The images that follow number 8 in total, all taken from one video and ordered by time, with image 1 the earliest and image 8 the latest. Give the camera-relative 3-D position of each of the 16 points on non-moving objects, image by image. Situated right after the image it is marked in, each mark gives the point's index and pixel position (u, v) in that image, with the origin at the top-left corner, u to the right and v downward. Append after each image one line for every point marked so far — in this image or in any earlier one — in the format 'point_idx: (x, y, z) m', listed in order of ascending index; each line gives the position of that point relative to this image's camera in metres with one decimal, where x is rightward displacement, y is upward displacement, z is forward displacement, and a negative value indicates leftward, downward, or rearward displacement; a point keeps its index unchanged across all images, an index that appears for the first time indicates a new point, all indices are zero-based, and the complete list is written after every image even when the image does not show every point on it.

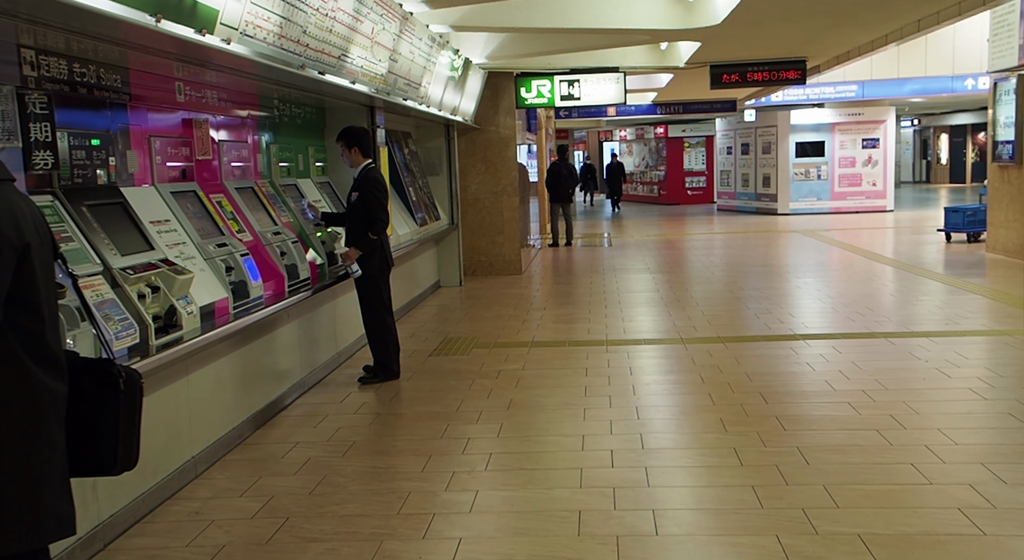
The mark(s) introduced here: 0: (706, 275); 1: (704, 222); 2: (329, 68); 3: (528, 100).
0: (+2.4, +0.1, +10.6) m
1: (+4.3, +1.3, +18.7) m
2: (-1.0, +1.2, +4.5) m
3: (+0.2, +2.3, +10.4) m
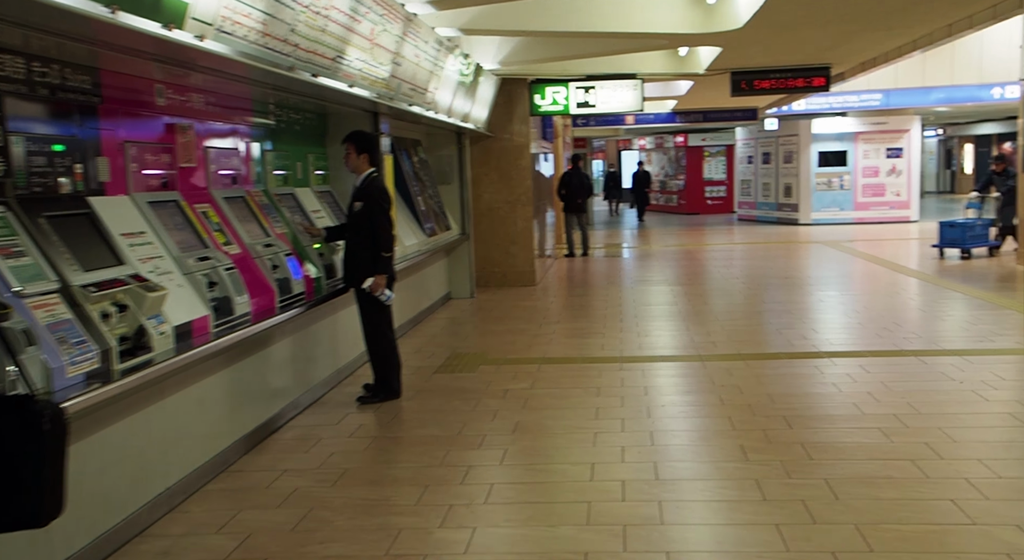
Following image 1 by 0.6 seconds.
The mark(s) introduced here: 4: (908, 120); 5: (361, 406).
0: (+2.6, -0.1, +10.2) m
1: (+4.7, +1.1, +18.3) m
2: (-1.0, +1.1, +4.2) m
3: (+0.4, +2.1, +10.1) m
4: (+8.4, +3.4, +17.6) m
5: (-0.9, -0.8, +5.2) m
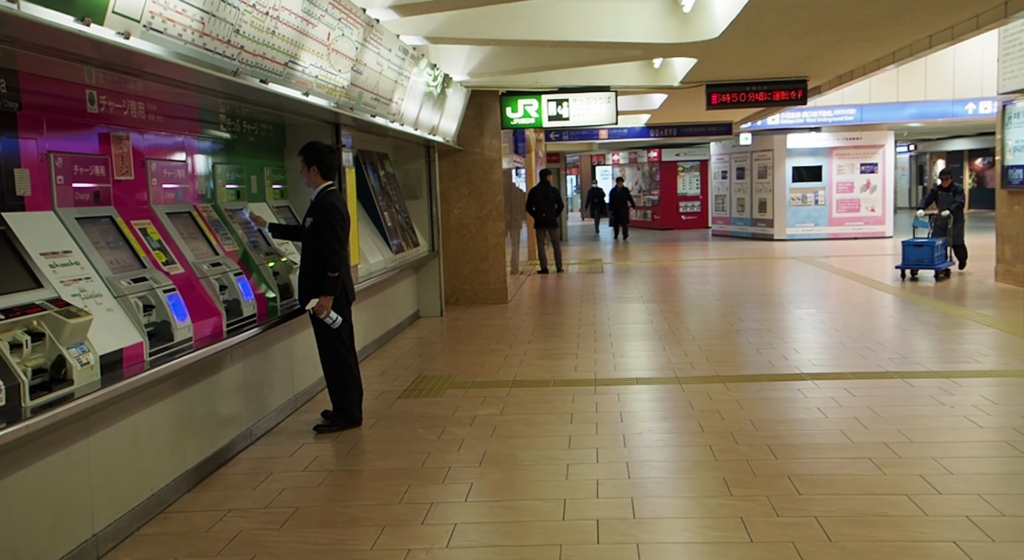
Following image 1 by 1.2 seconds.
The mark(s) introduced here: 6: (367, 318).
0: (+2.3, -0.3, +10.0) m
1: (+4.1, +0.7, +18.1) m
2: (-1.1, +1.0, +3.9) m
3: (0.0, +1.9, +9.9) m
4: (+7.9, +3.1, +17.6) m
5: (-1.1, -0.9, +4.9) m
6: (-1.3, -0.3, +7.6) m
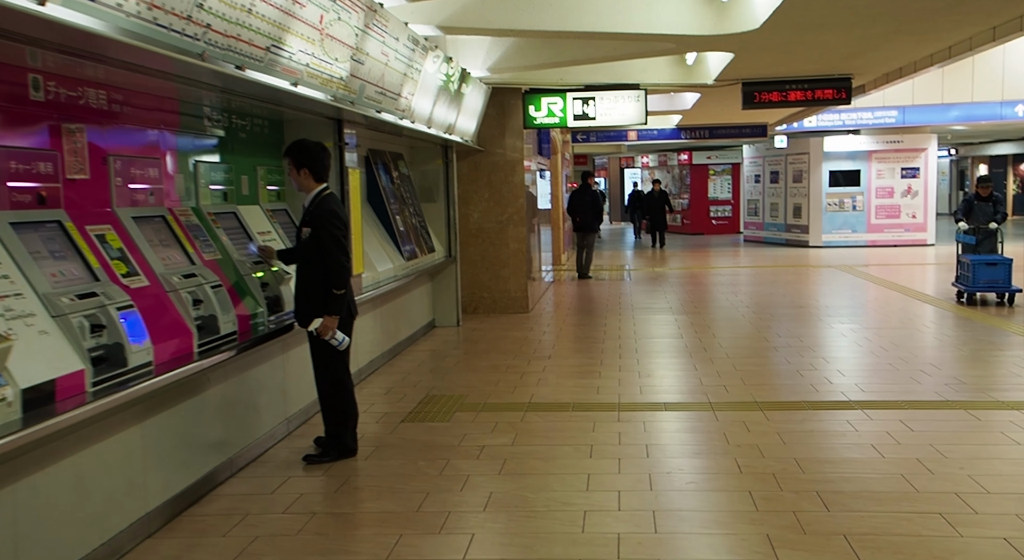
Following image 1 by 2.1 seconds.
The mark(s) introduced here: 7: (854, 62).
0: (+2.5, -0.4, +9.4) m
1: (+4.6, +0.6, +17.5) m
2: (-1.1, +0.9, +3.5) m
3: (+0.3, +1.8, +9.3) m
4: (+8.4, +2.9, +16.8) m
5: (-1.1, -1.0, +4.4) m
6: (-1.1, -0.4, +7.1) m
7: (+3.4, +2.2, +8.2) m
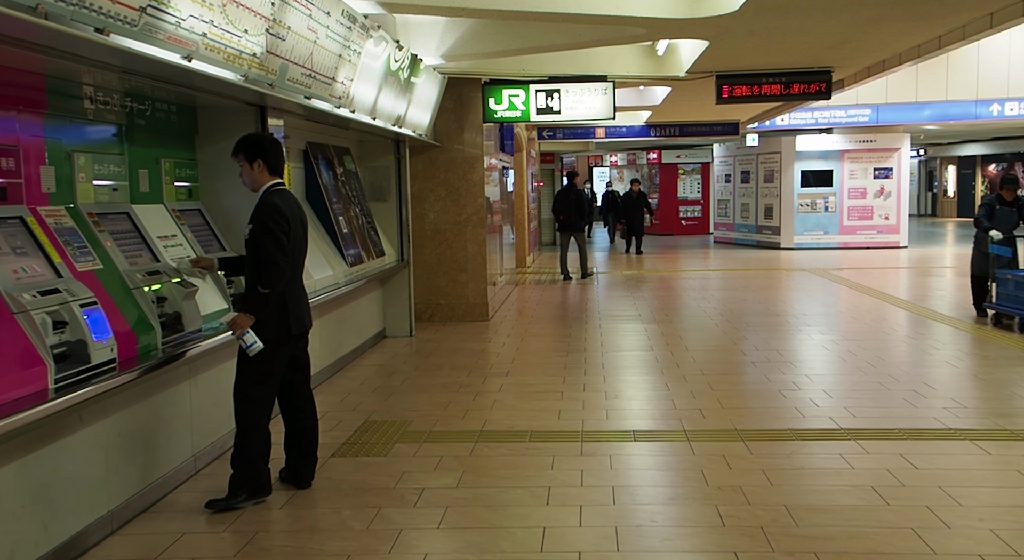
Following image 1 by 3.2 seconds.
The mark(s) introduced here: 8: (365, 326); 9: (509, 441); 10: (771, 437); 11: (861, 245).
0: (+2.0, -0.5, +8.8) m
1: (+3.8, +0.5, +17.0) m
2: (-1.3, +0.8, +2.7) m
3: (-0.1, +1.7, +8.7) m
4: (+7.7, +2.8, +16.5) m
5: (-1.3, -1.0, +3.7) m
6: (-1.5, -0.5, +6.4) m
7: (+3.0, +2.1, +7.7) m
8: (-1.4, -0.4, +7.7) m
9: (0.0, -0.9, +4.7) m
10: (+1.4, -0.9, +4.5) m
11: (+7.1, +0.7, +16.8) m
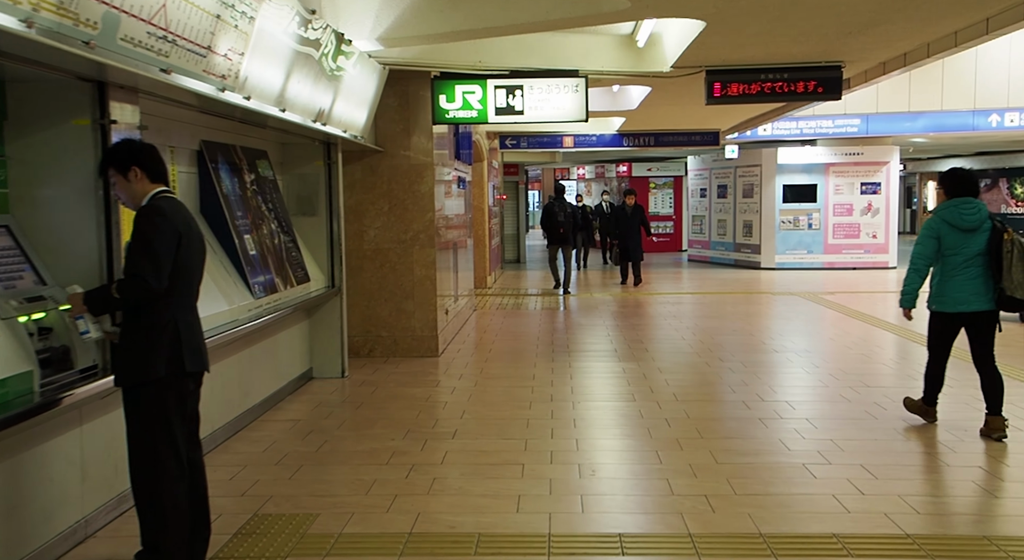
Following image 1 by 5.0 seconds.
0: (+1.6, -0.8, +7.6) m
1: (+3.1, +0.1, +15.8) m
2: (-1.5, +0.7, +1.4) m
3: (-0.6, +1.5, +7.4) m
4: (+6.9, +2.4, +15.5) m
5: (-1.5, -1.2, +2.3) m
6: (-1.8, -0.7, +5.0) m
7: (+2.6, +1.9, +6.5) m
8: (-1.7, -0.7, +6.3) m
9: (-0.3, -1.1, +3.3) m
10: (+1.2, -1.1, +3.3) m
11: (+6.3, +0.3, +15.8) m
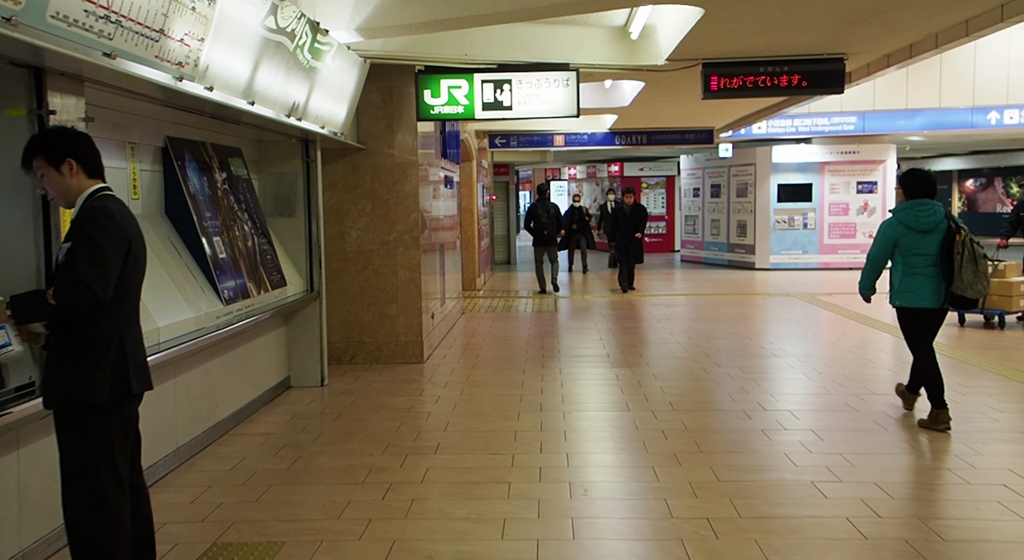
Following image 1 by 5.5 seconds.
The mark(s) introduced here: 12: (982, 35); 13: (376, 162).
0: (+1.5, -0.8, +7.3) m
1: (+2.9, +0.1, +15.5) m
2: (-1.5, +0.7, +1.1) m
3: (-0.7, +1.5, +7.0) m
4: (+6.8, +2.4, +15.2) m
5: (-1.6, -1.2, +1.9) m
6: (-1.9, -0.7, +4.6) m
7: (+2.5, +1.8, +6.2) m
8: (-1.8, -0.7, +5.9) m
9: (-0.3, -1.1, +3.0) m
10: (+1.1, -1.1, +2.9) m
11: (+6.2, +0.3, +15.5) m
12: (+3.4, +1.8, +6.0) m
13: (-1.2, +1.0, +7.2) m
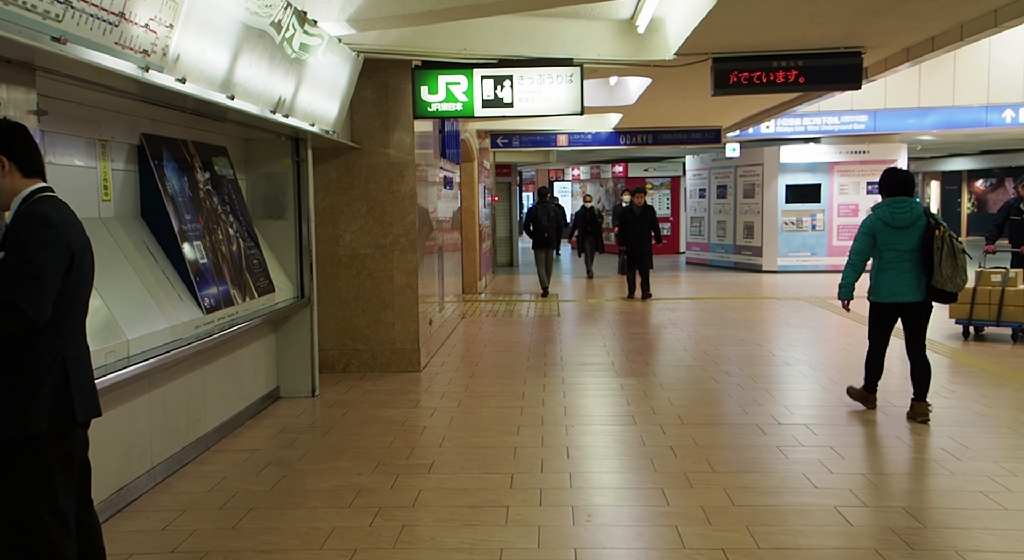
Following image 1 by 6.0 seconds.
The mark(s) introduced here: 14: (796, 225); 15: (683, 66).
0: (+1.5, -0.8, +6.9) m
1: (+2.9, 0.0, +15.2) m
2: (-1.5, +0.6, +0.7) m
3: (-0.7, +1.4, +6.7) m
4: (+6.8, +2.3, +14.9) m
5: (-1.6, -1.3, +1.6) m
6: (-1.9, -0.8, +4.3) m
7: (+2.5, +1.8, +5.9) m
8: (-1.8, -0.7, +5.6) m
9: (-0.3, -1.2, +2.7) m
10: (+1.1, -1.1, +2.6) m
11: (+6.2, +0.2, +15.2) m
12: (+3.4, +1.7, +5.7) m
13: (-1.2, +1.0, +6.9) m
14: (+5.2, +1.0, +15.2) m
15: (+1.5, +1.9, +7.4) m
